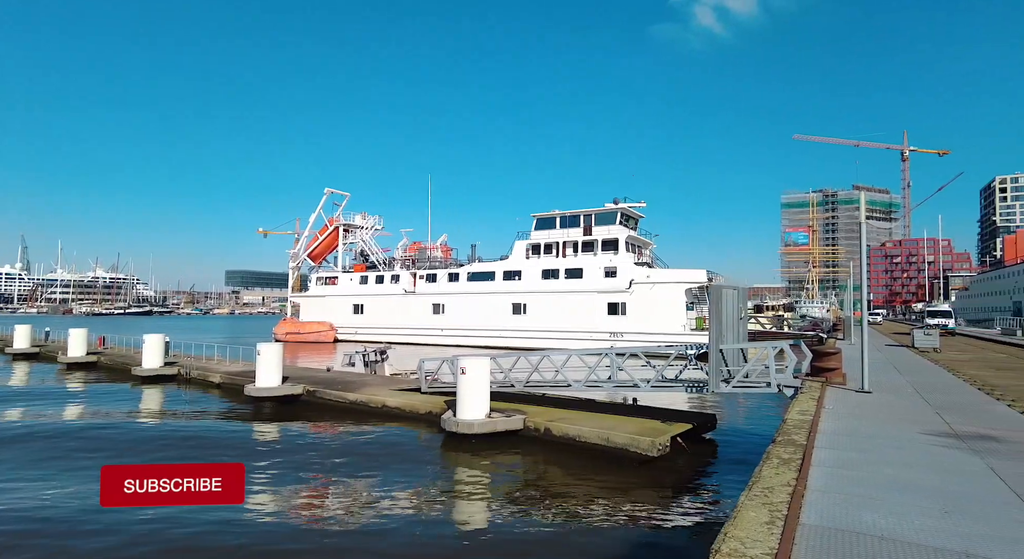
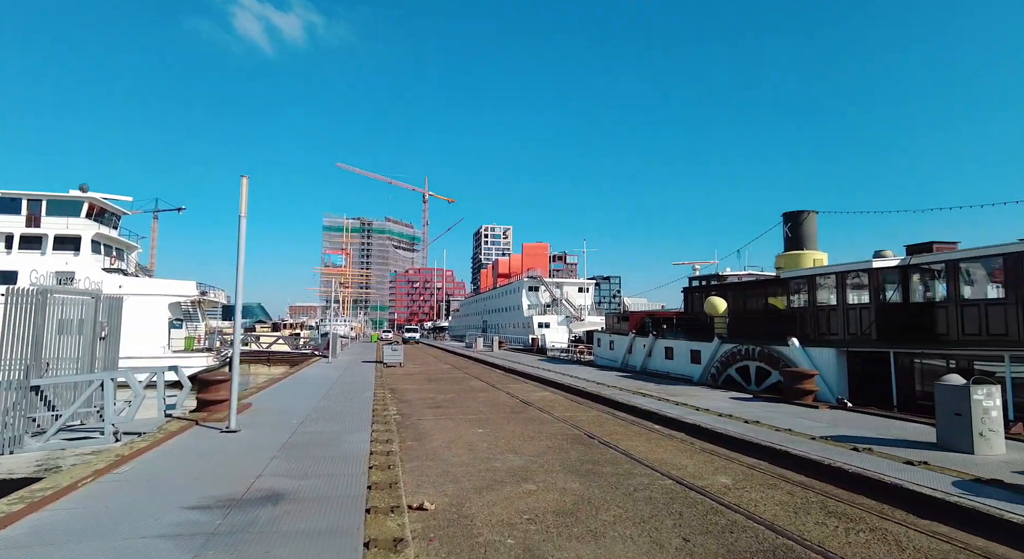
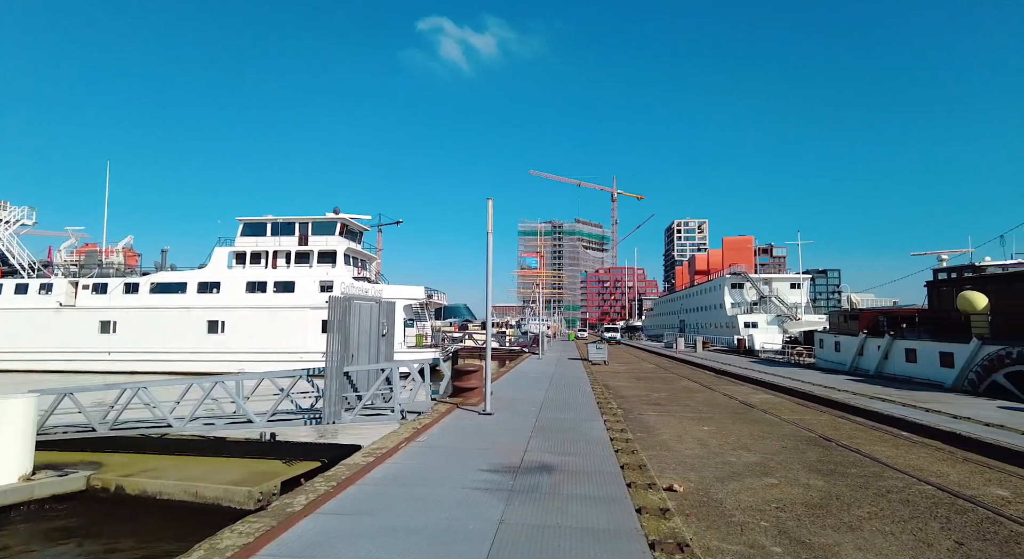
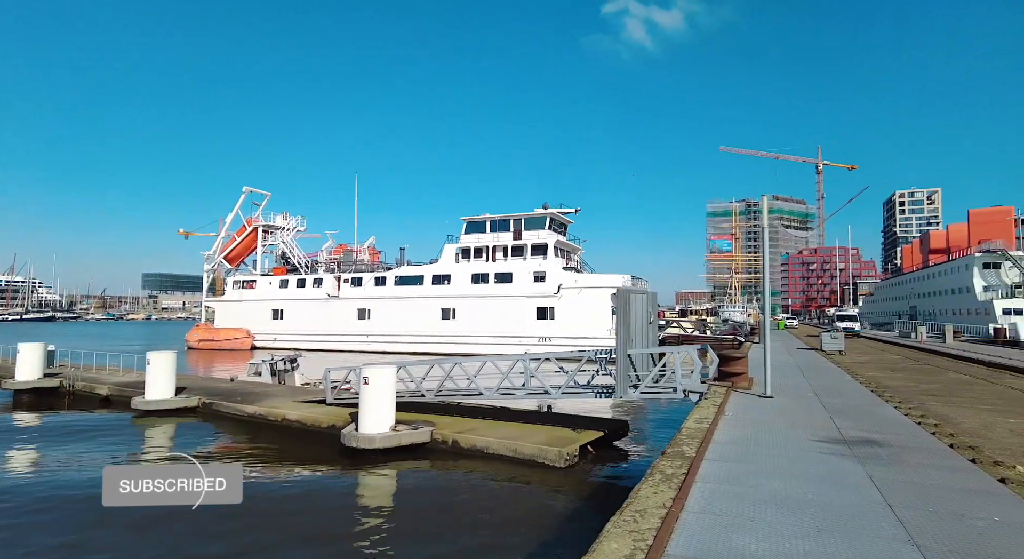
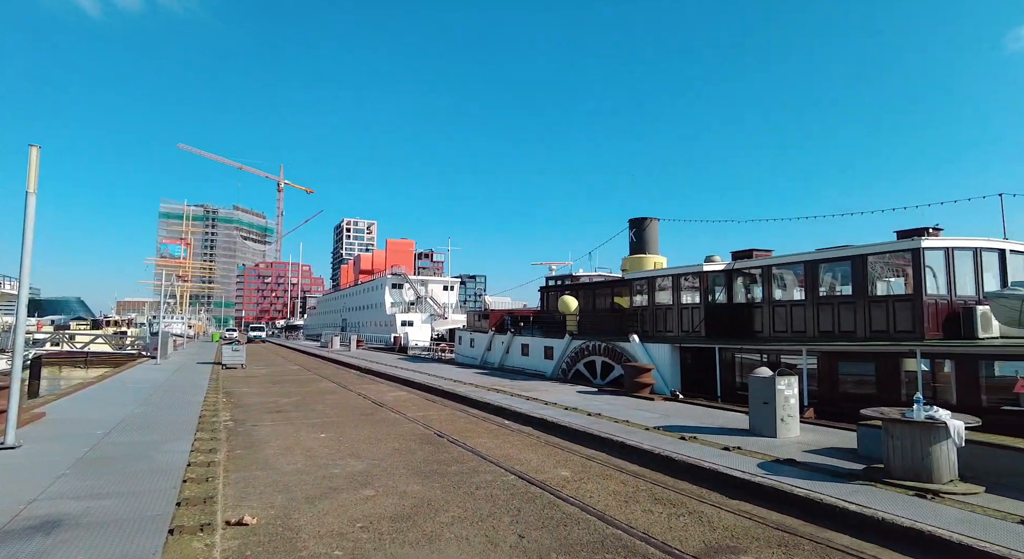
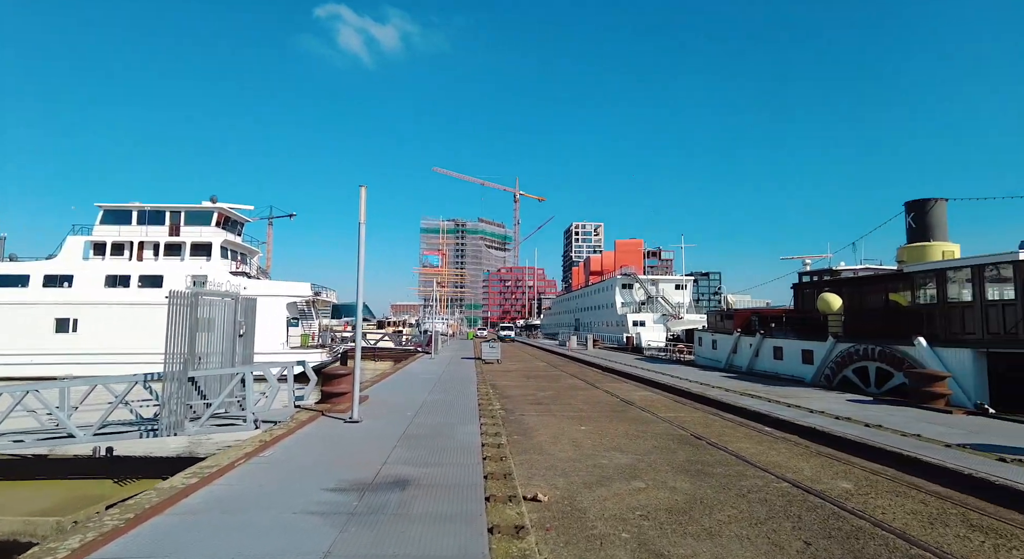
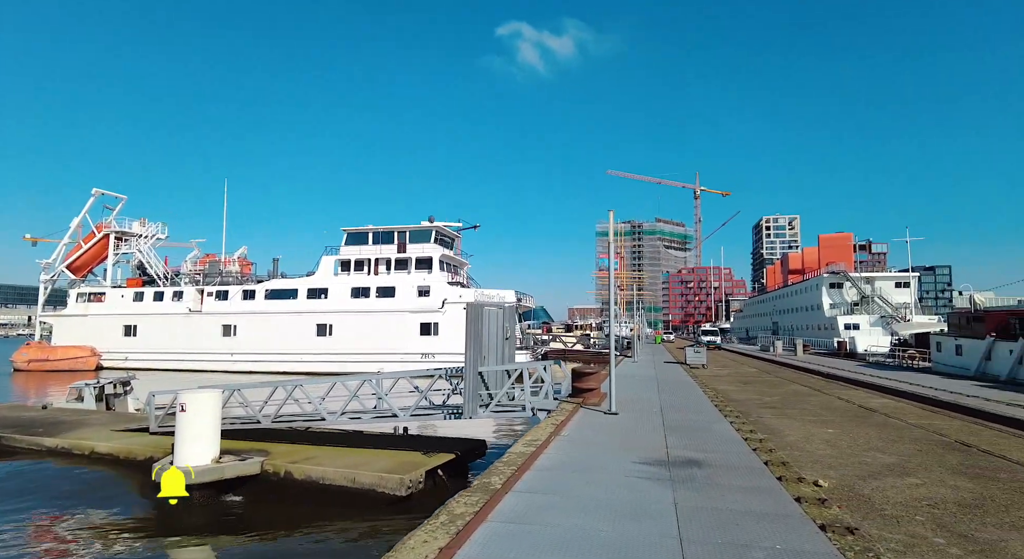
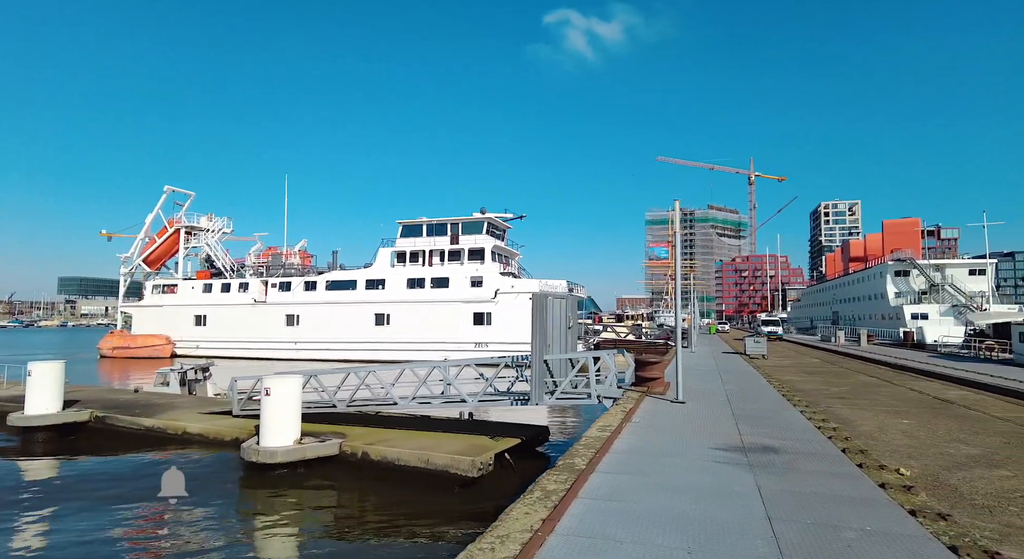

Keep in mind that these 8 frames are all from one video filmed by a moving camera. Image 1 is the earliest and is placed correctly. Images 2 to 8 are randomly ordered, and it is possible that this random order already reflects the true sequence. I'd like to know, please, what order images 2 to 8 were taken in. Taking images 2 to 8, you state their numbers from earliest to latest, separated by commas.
4, 8, 7, 3, 6, 2, 5
